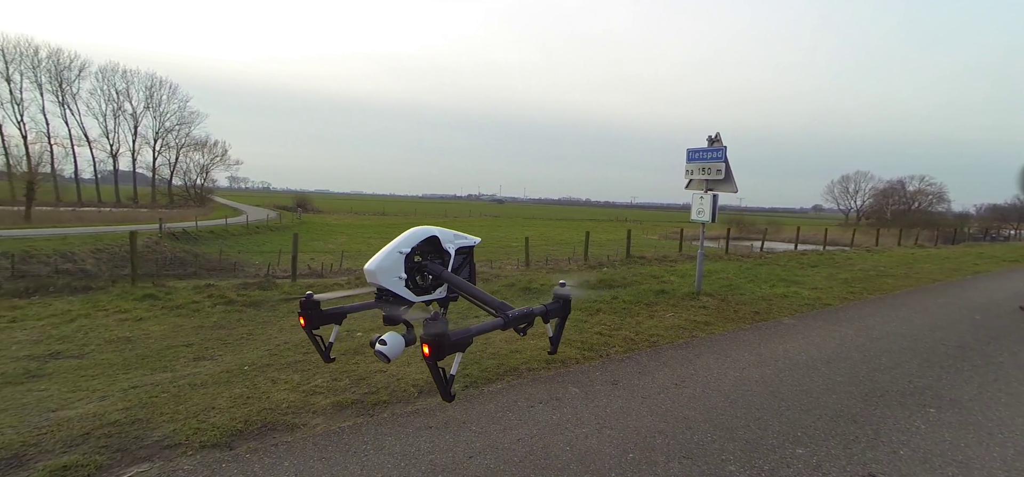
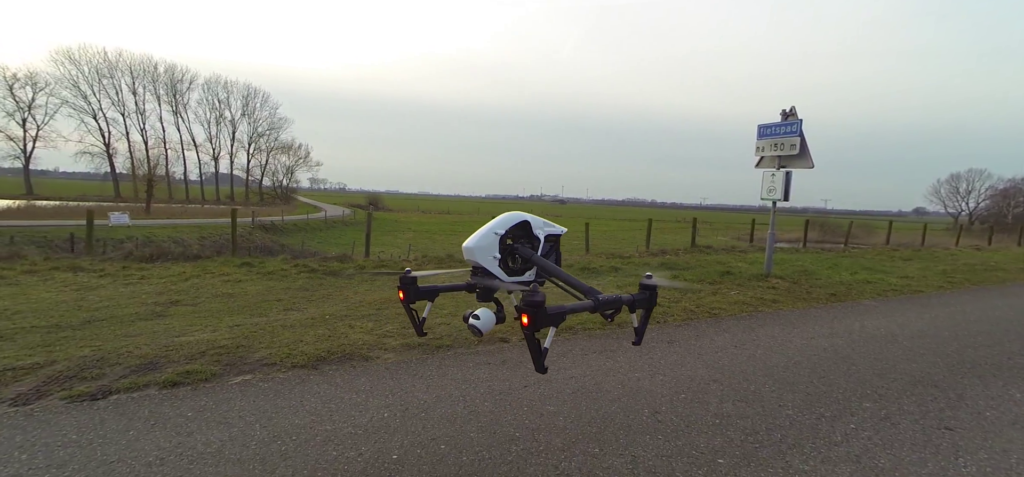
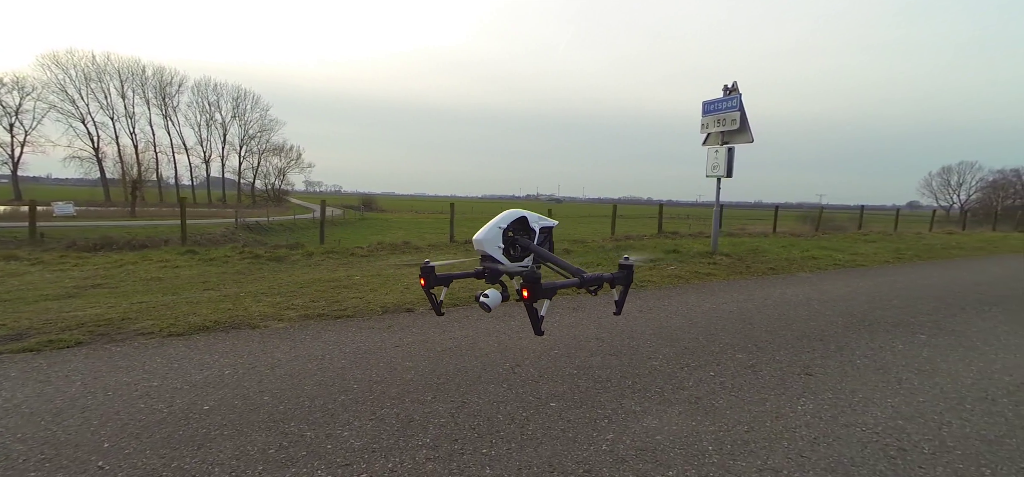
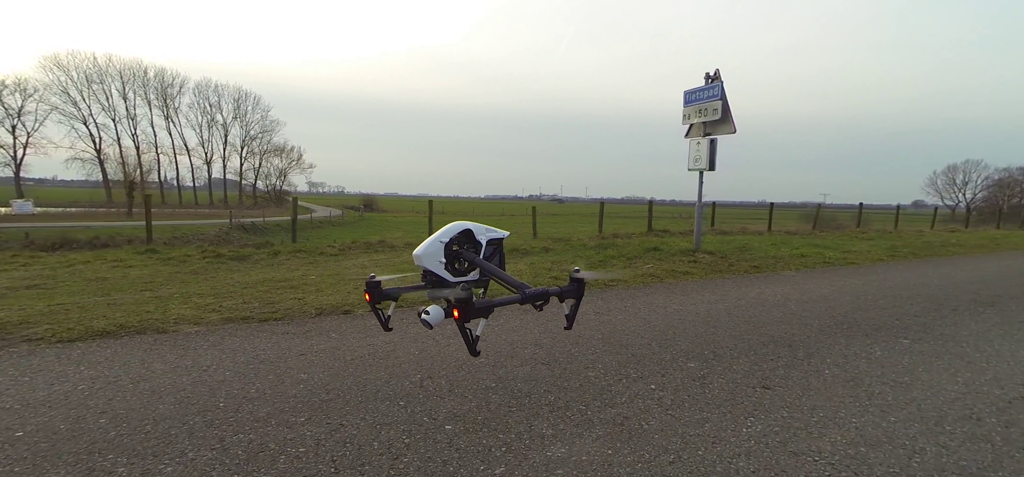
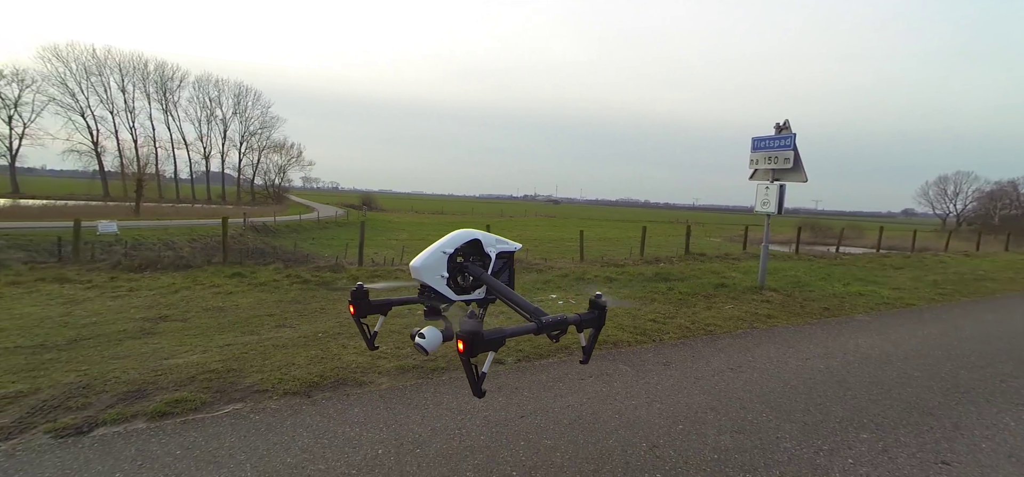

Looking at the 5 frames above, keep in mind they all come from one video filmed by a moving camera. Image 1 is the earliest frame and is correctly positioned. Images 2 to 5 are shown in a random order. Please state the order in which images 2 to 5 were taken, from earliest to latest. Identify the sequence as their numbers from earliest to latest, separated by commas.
5, 2, 3, 4
